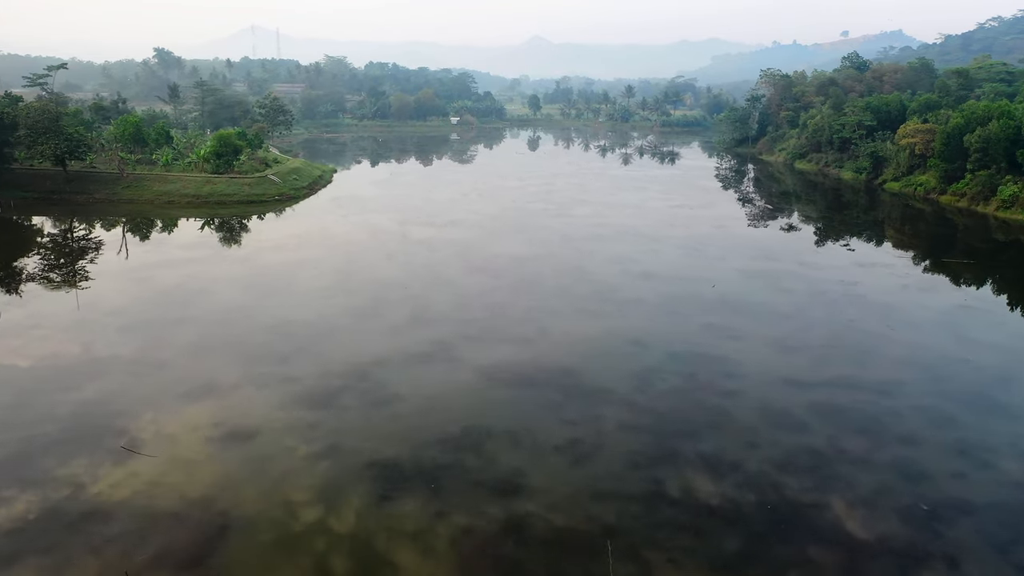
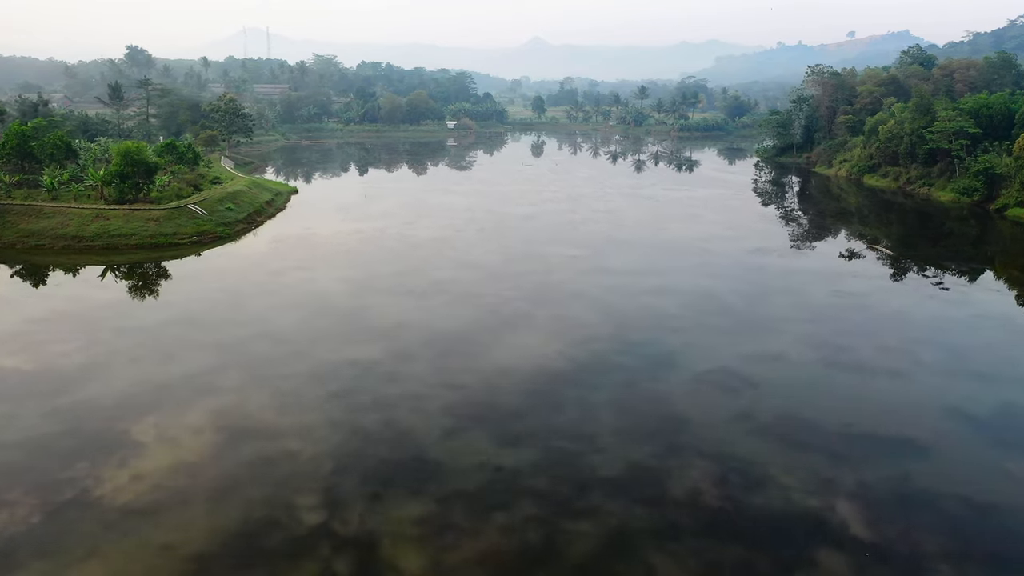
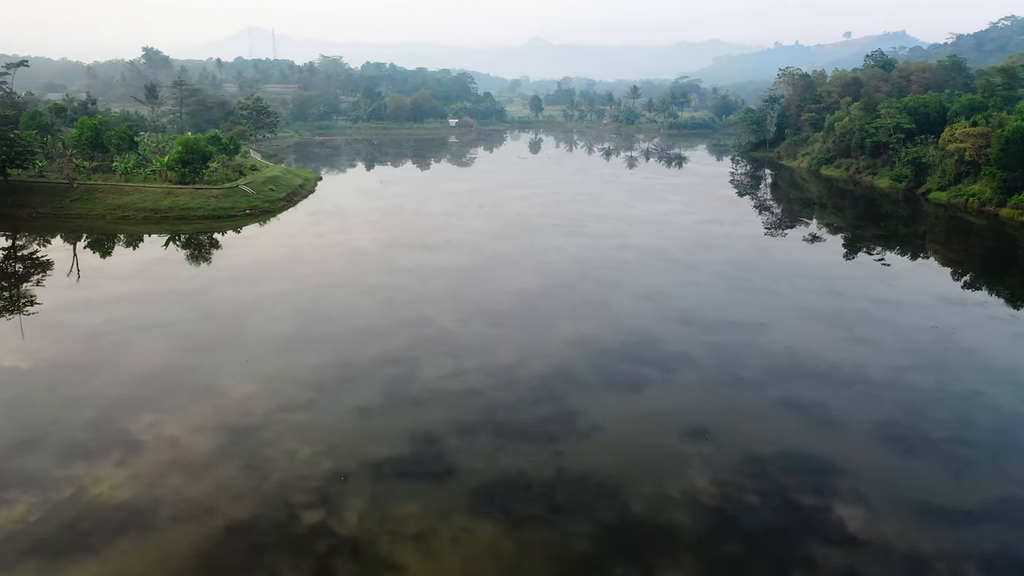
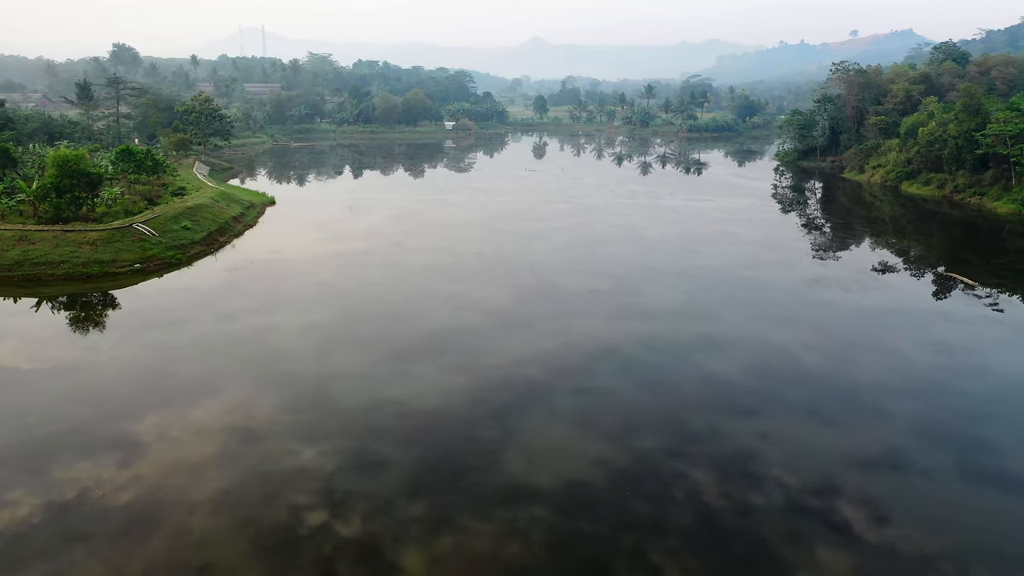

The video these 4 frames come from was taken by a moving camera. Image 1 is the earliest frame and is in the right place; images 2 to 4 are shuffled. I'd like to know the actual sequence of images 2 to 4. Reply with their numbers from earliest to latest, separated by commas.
3, 2, 4
